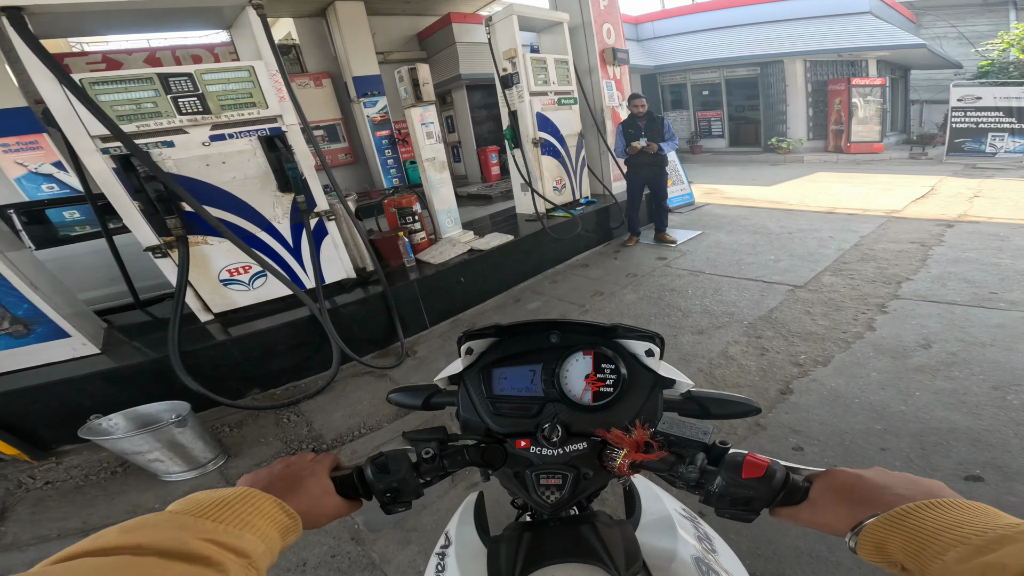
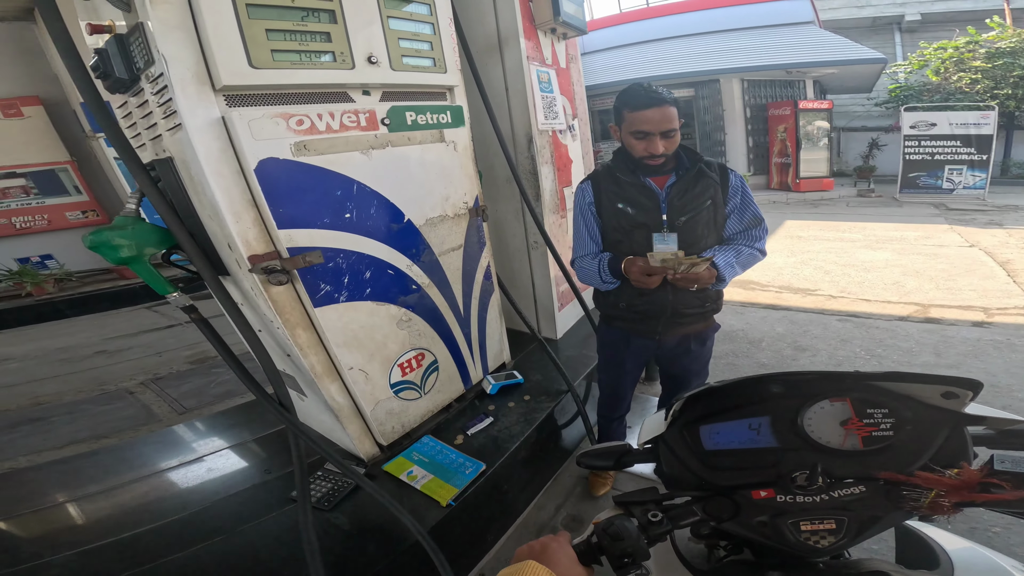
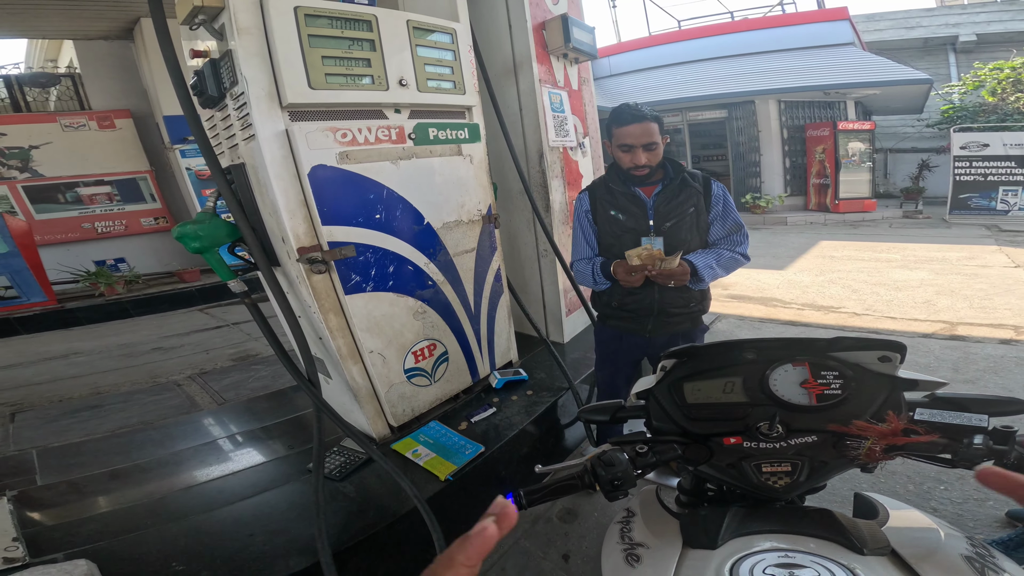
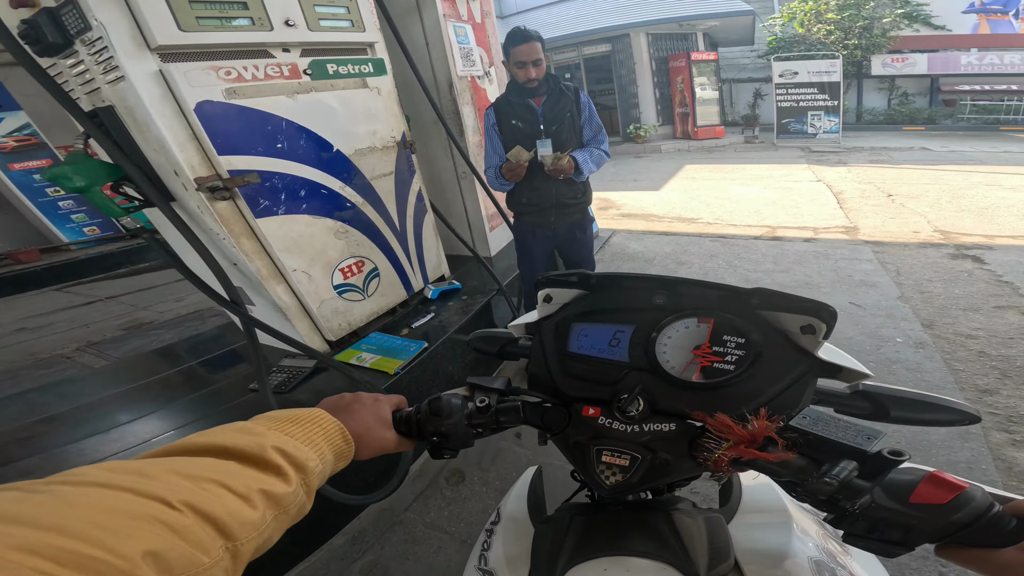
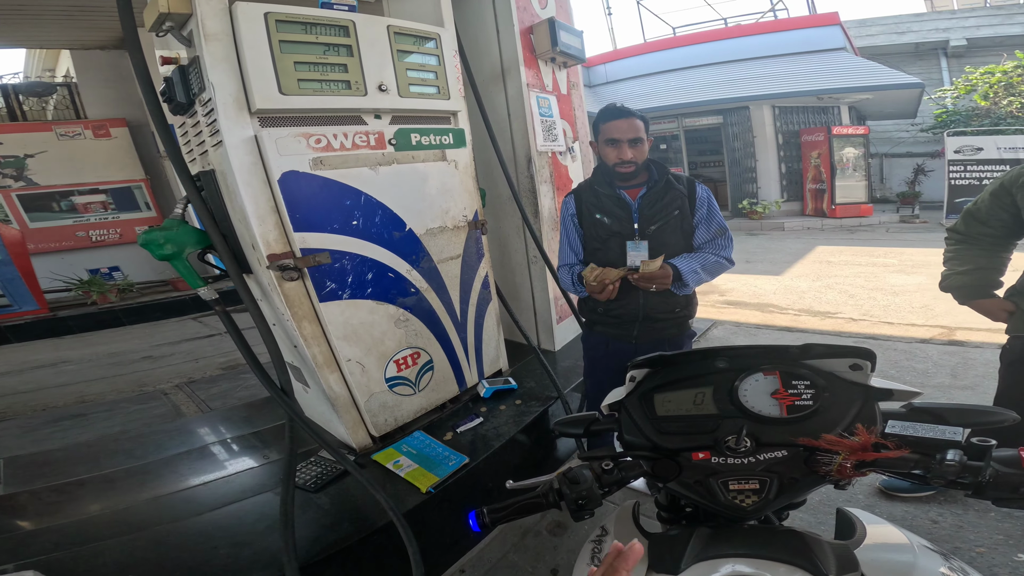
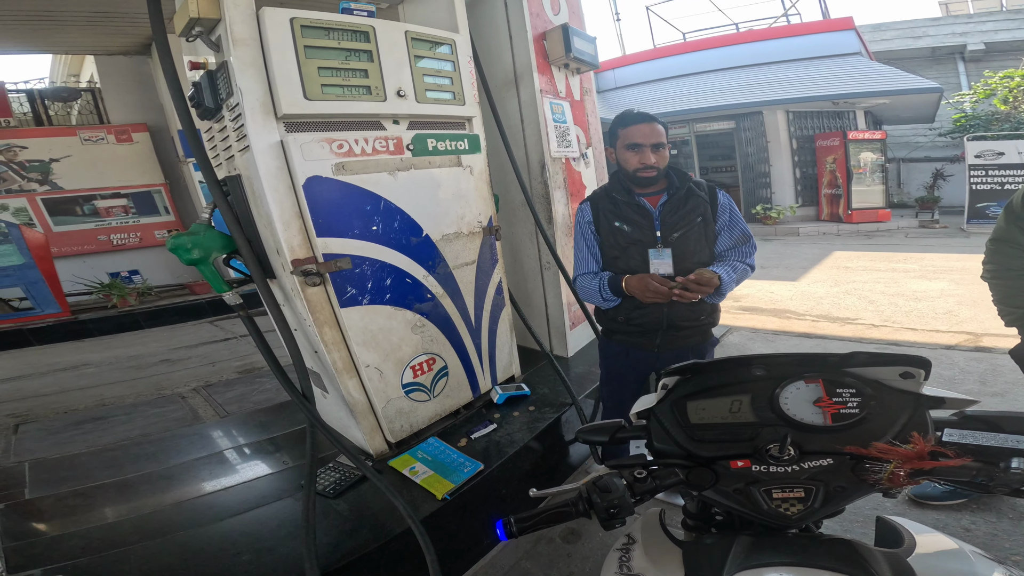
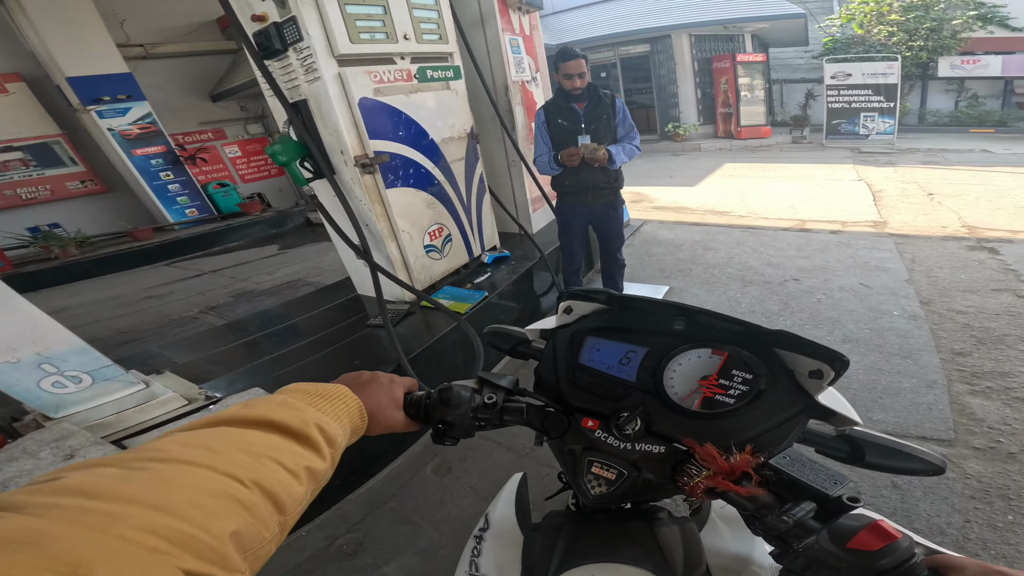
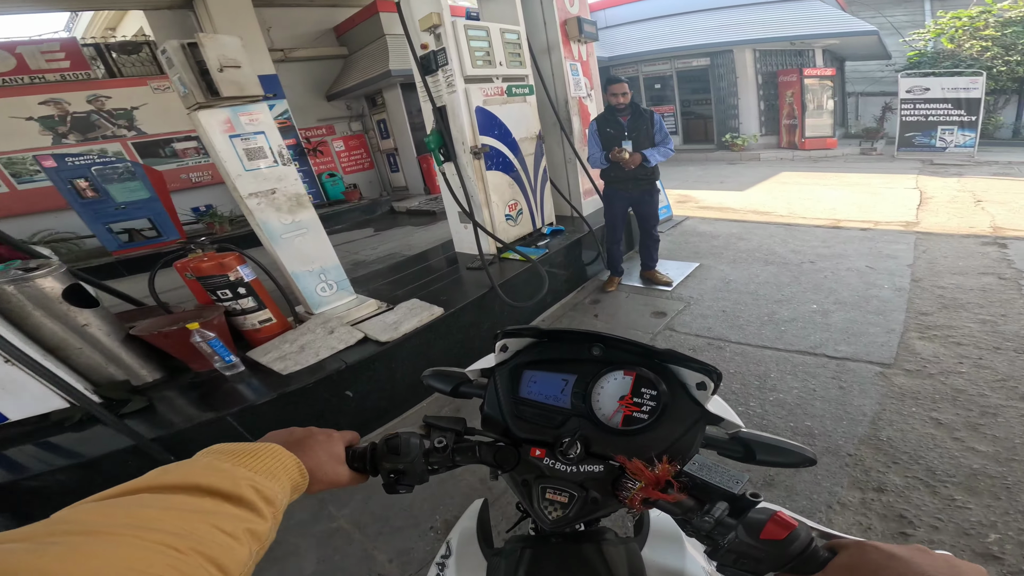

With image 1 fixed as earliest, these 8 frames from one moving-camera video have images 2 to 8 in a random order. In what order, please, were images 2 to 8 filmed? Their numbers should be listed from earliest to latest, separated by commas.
8, 7, 4, 2, 3, 5, 6
